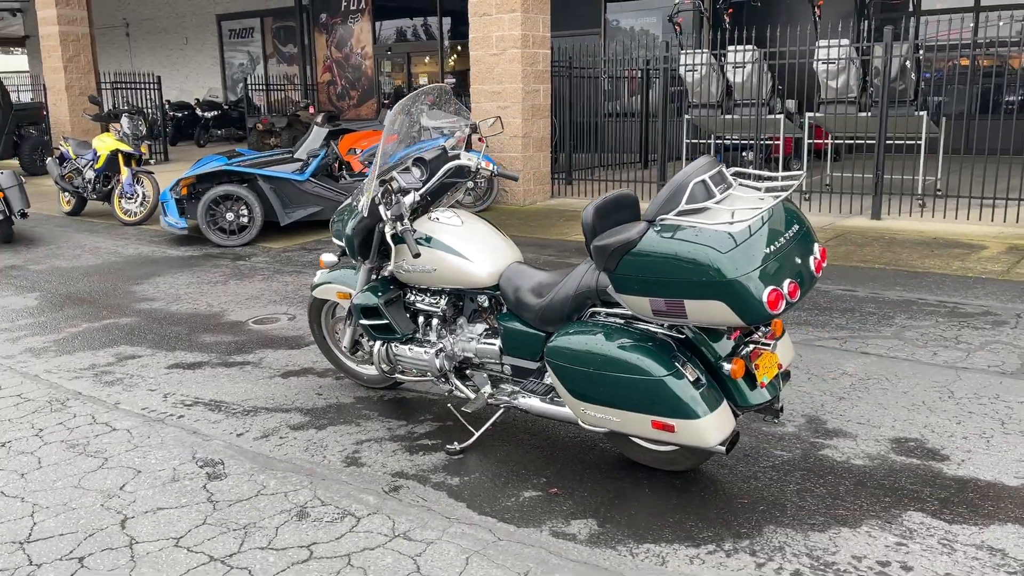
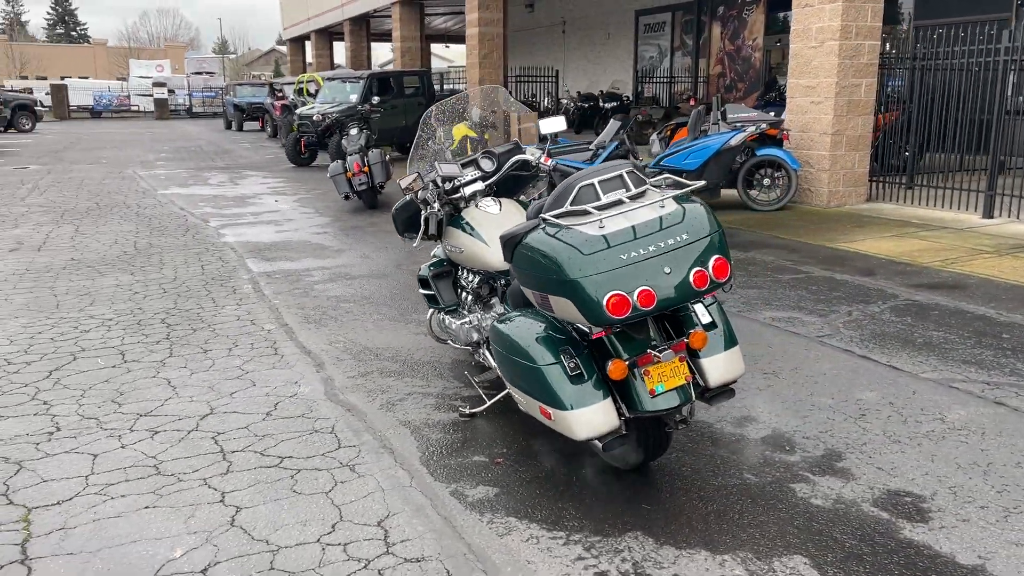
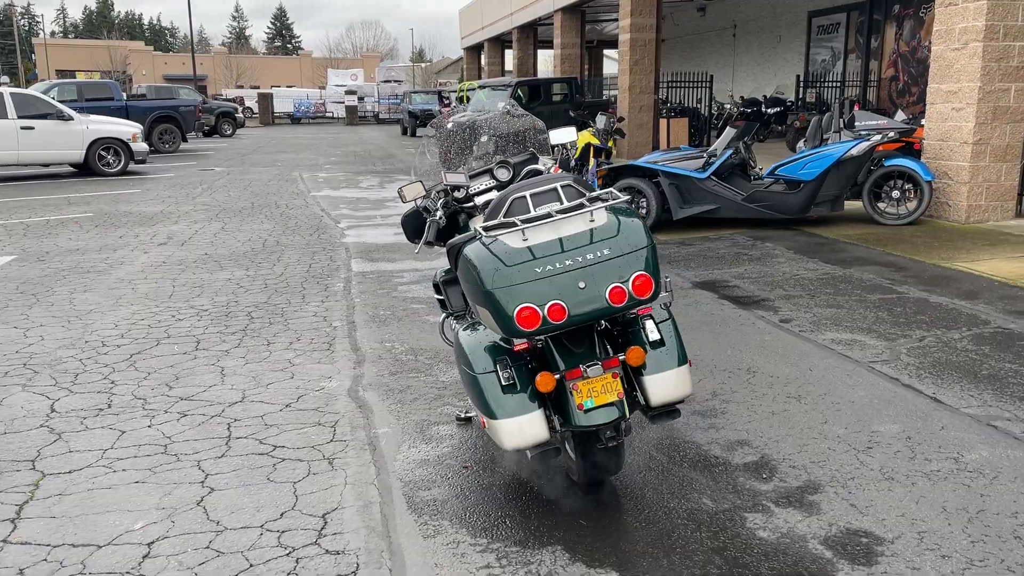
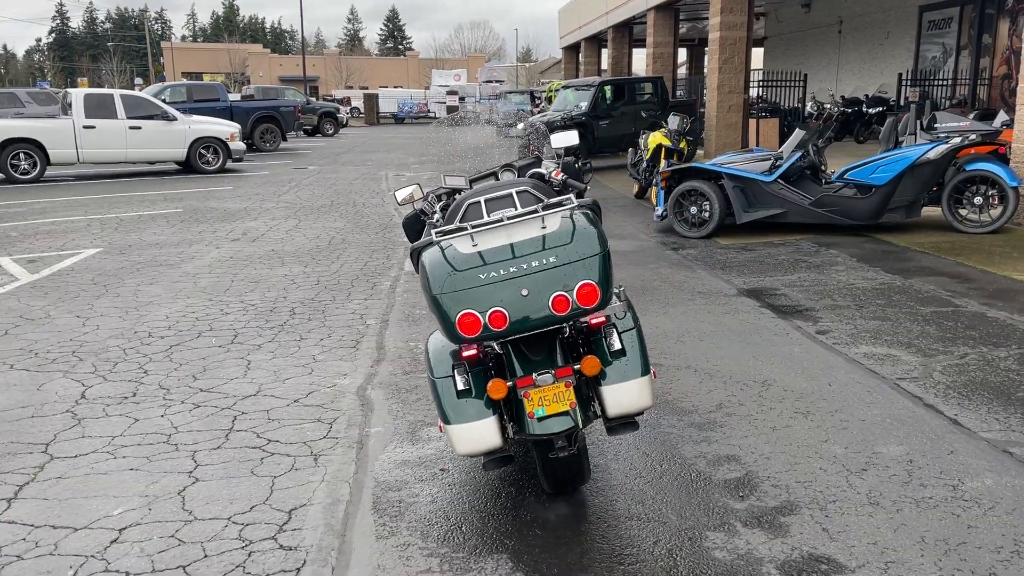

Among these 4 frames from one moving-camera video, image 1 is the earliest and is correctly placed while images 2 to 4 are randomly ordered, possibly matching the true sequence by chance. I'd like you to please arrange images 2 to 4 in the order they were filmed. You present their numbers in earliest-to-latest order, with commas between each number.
2, 3, 4
